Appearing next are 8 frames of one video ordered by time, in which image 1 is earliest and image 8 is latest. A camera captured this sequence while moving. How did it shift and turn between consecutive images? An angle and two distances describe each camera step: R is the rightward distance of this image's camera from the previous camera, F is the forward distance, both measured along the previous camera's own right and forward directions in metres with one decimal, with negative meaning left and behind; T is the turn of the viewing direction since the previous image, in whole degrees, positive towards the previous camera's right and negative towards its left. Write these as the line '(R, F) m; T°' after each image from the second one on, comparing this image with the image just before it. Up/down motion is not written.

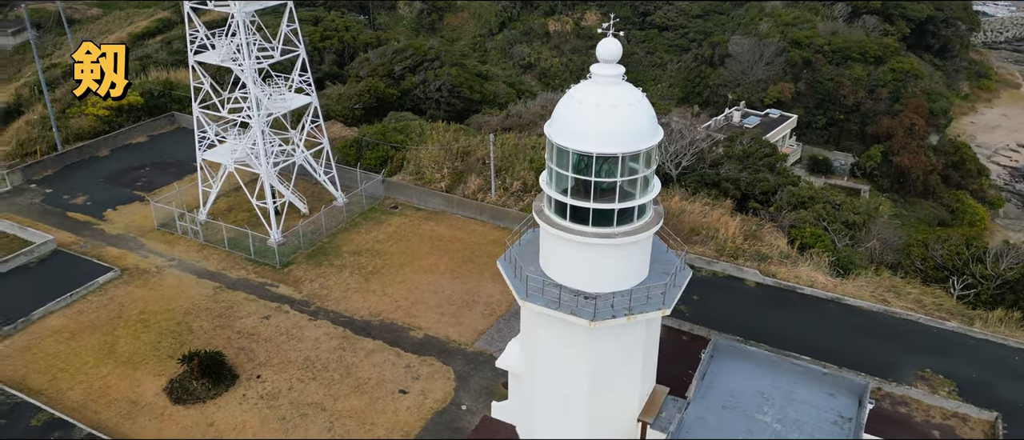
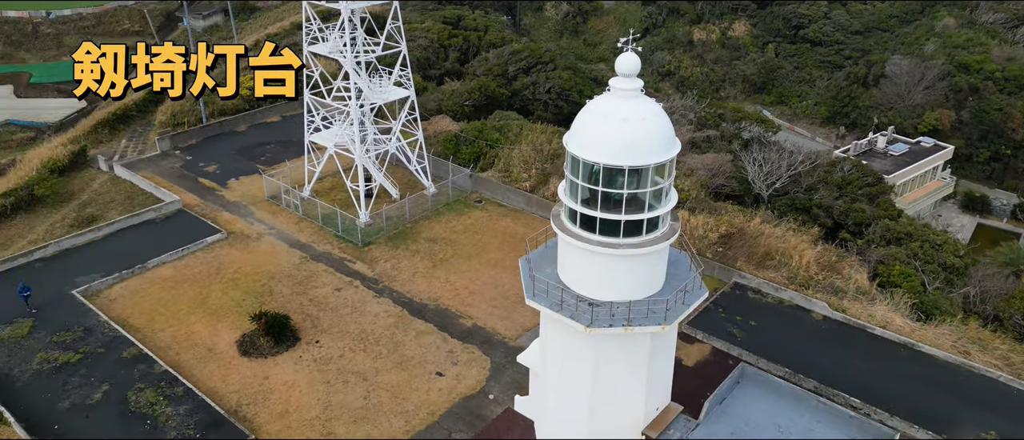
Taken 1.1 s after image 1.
(+2.1, -0.3) m; -11°
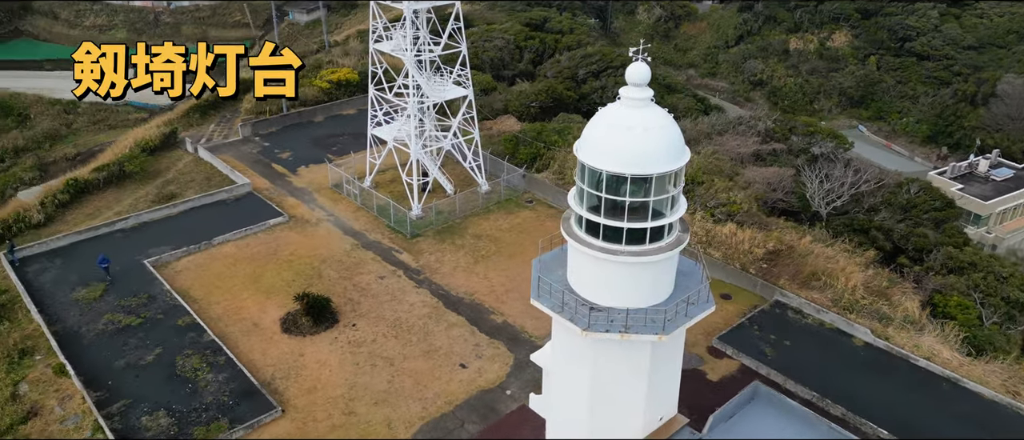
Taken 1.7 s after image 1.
(+1.4, -0.2) m; -7°
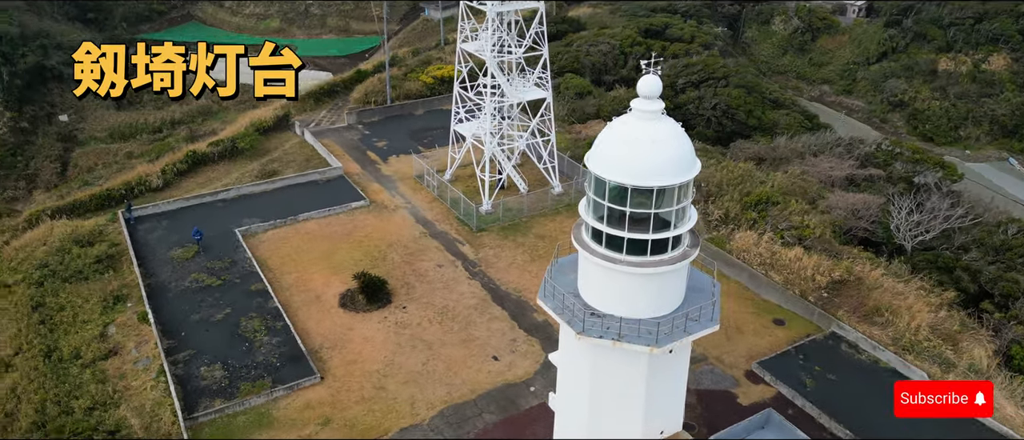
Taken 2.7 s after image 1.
(+2.0, -0.3) m; -10°
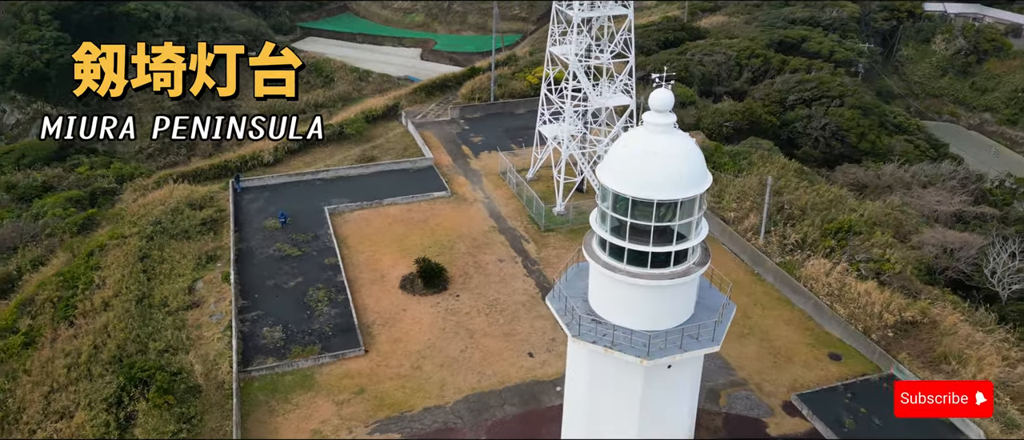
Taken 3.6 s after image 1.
(+2.1, -0.2) m; -11°
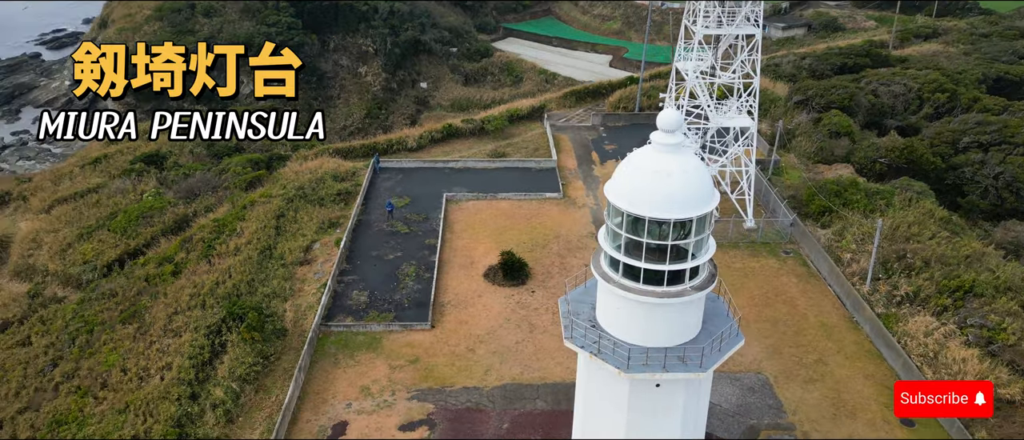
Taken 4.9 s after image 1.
(+3.1, -0.3) m; -16°
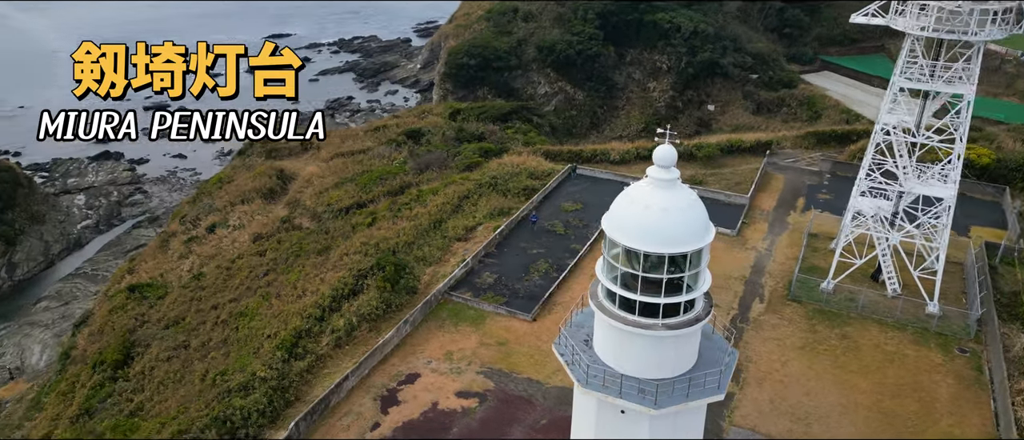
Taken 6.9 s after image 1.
(+5.2, -0.1) m; -24°
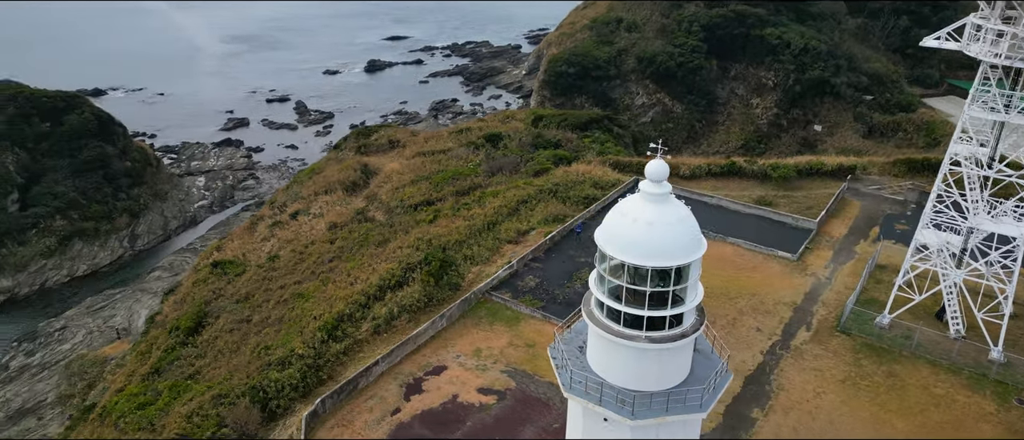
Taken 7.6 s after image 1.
(+1.9, -0.3) m; -9°
